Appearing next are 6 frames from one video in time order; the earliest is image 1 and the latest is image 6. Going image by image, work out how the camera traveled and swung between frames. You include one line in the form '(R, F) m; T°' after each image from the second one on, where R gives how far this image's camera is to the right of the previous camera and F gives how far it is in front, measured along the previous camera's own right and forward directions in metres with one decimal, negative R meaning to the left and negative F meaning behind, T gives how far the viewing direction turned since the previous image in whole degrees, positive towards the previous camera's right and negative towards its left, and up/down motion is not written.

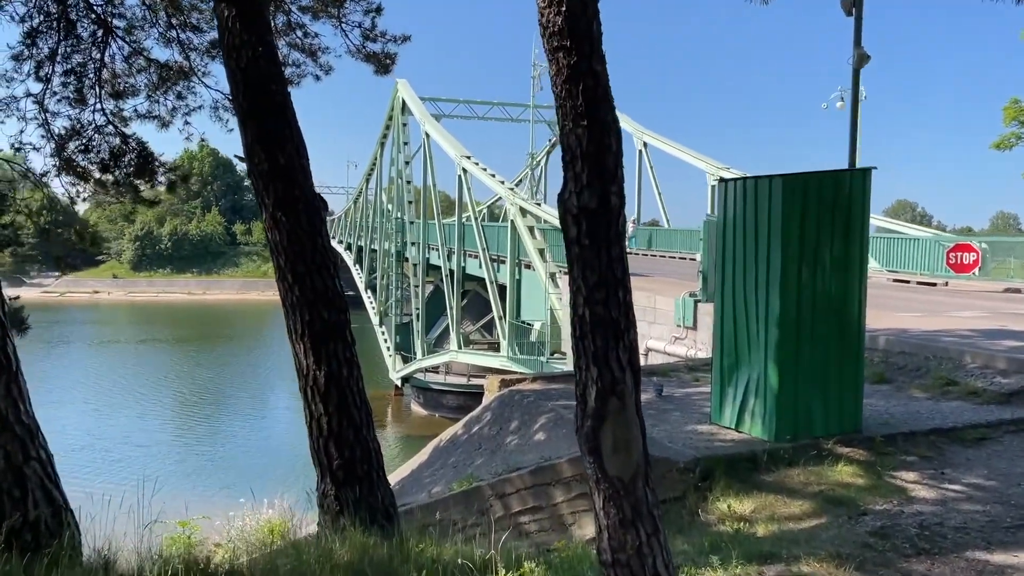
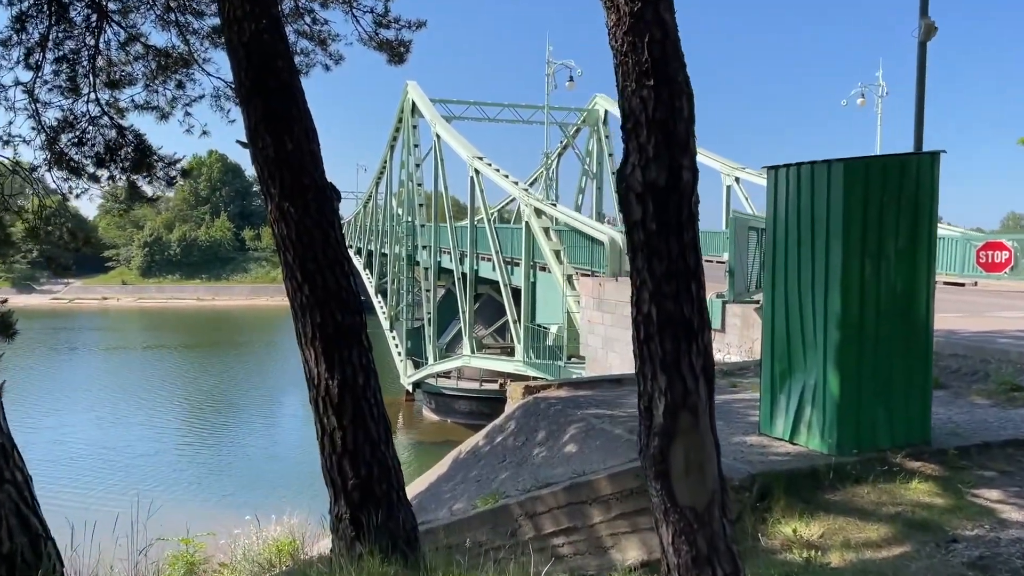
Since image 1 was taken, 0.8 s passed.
(-0.1, +0.5) m; -1°
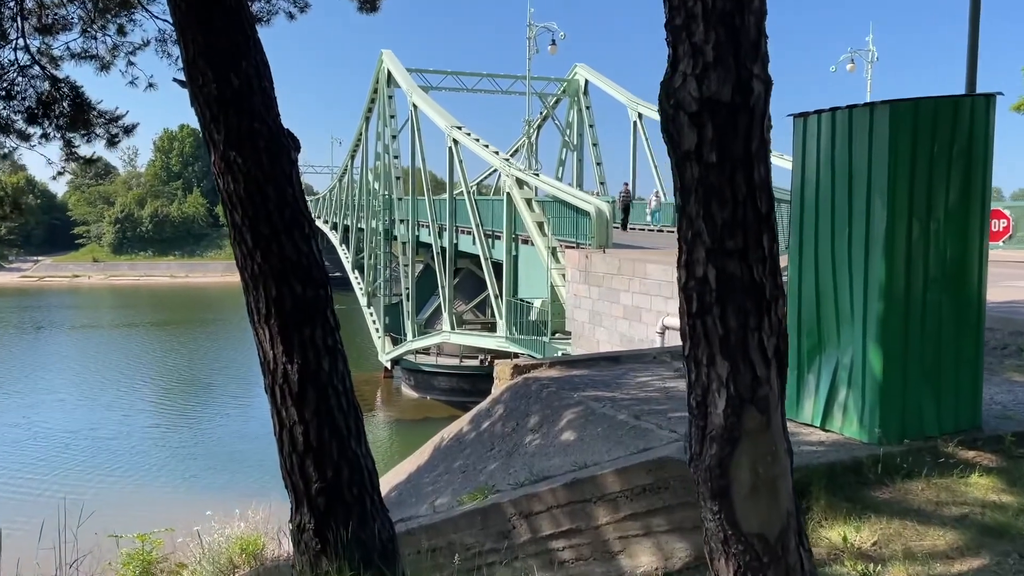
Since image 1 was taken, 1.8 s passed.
(-0.1, +0.7) m; +2°
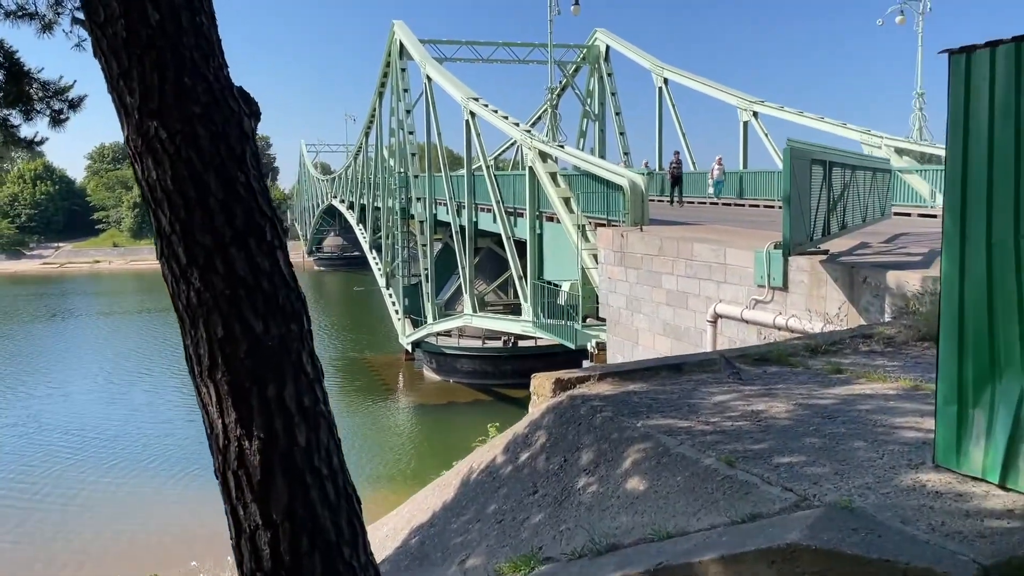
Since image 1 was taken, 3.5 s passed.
(-0.1, +1.2) m; -1°
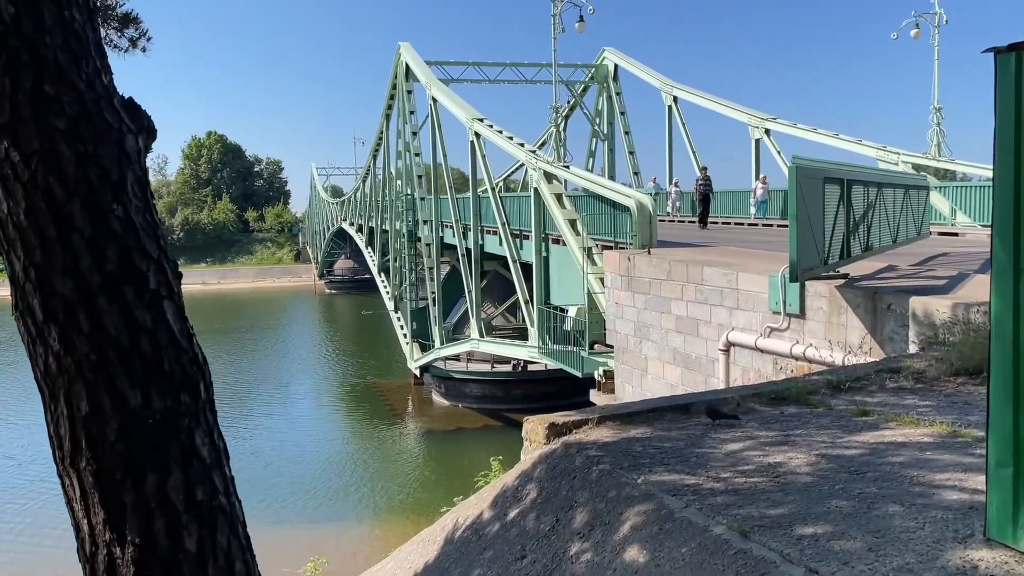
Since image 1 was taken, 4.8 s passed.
(+0.1, +0.5) m; -1°
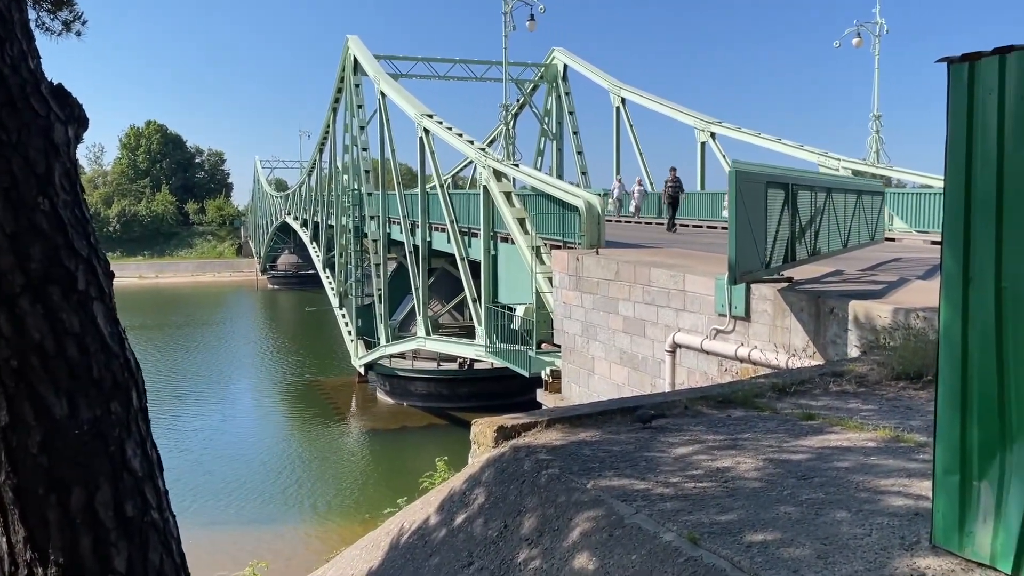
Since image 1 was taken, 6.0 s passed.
(0.0, +0.1) m; +4°
